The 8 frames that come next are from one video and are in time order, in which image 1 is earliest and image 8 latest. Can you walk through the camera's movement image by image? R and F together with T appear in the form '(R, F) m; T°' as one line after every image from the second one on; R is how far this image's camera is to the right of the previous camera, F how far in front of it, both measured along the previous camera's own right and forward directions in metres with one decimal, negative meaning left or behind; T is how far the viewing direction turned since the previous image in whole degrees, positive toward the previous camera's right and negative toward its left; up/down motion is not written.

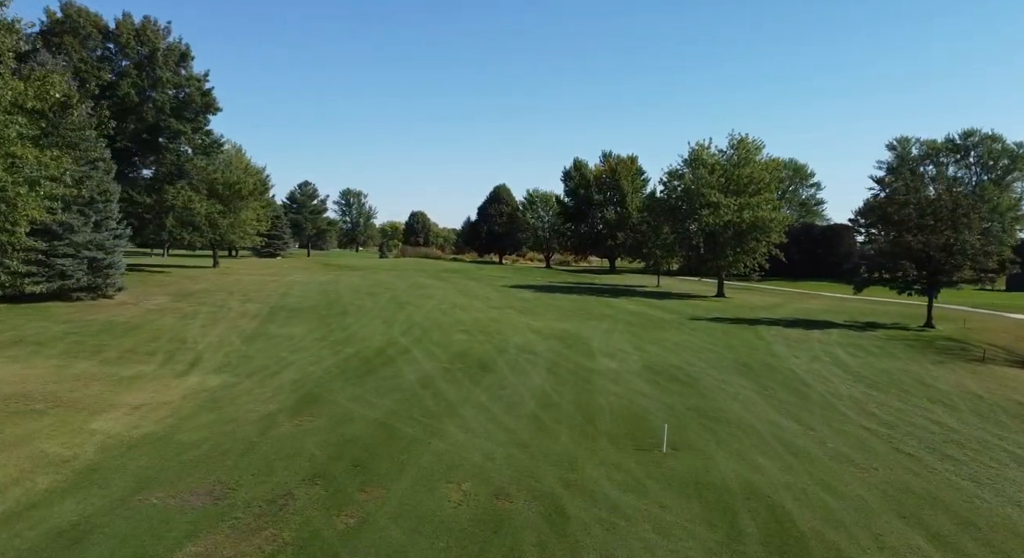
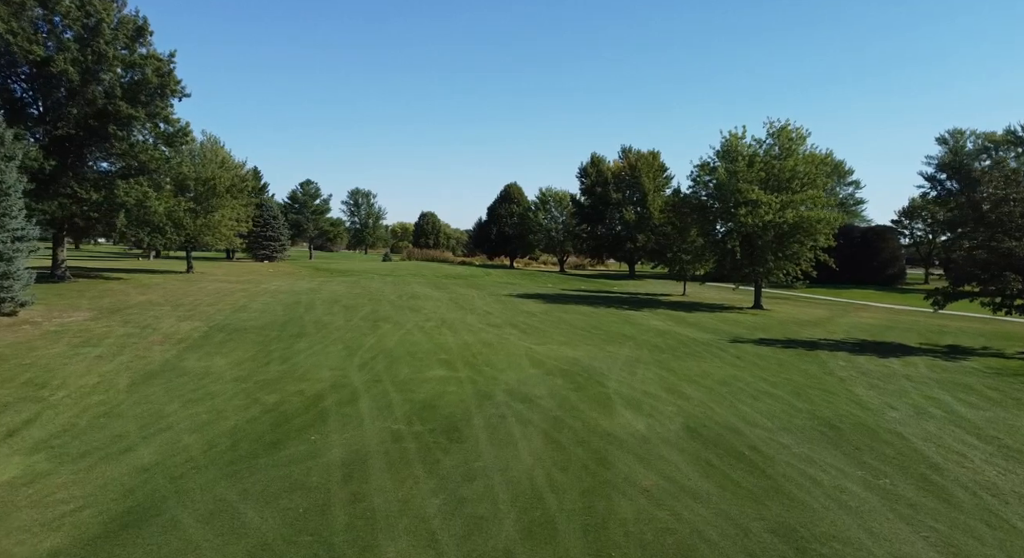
(+0.5, +4.3) m; -1°
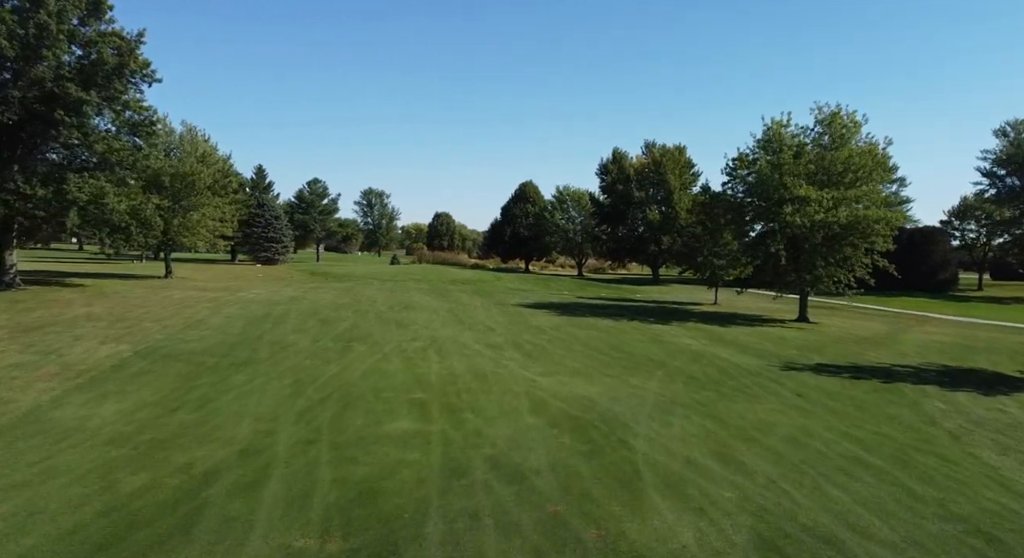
(+0.4, +3.6) m; -2°
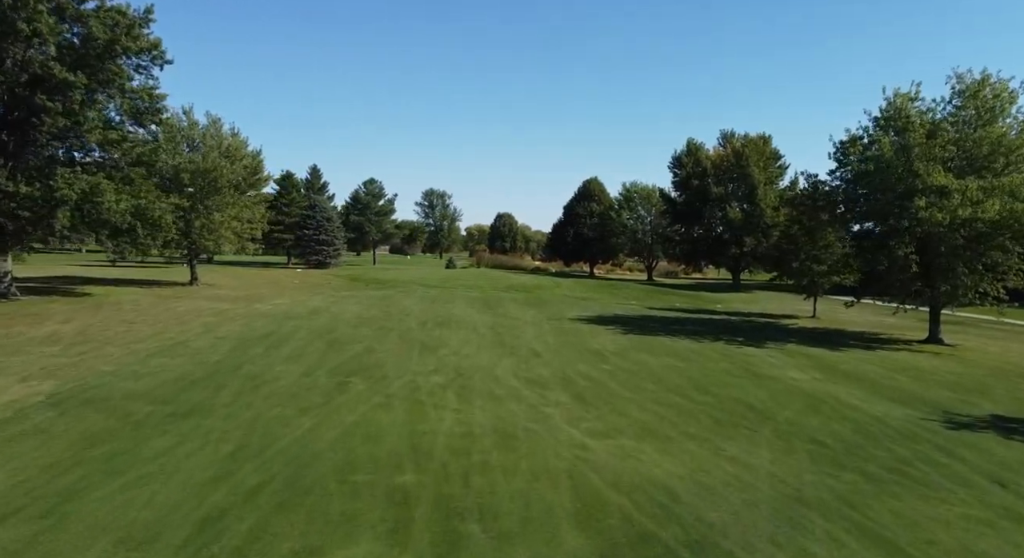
(+0.4, +4.2) m; -6°
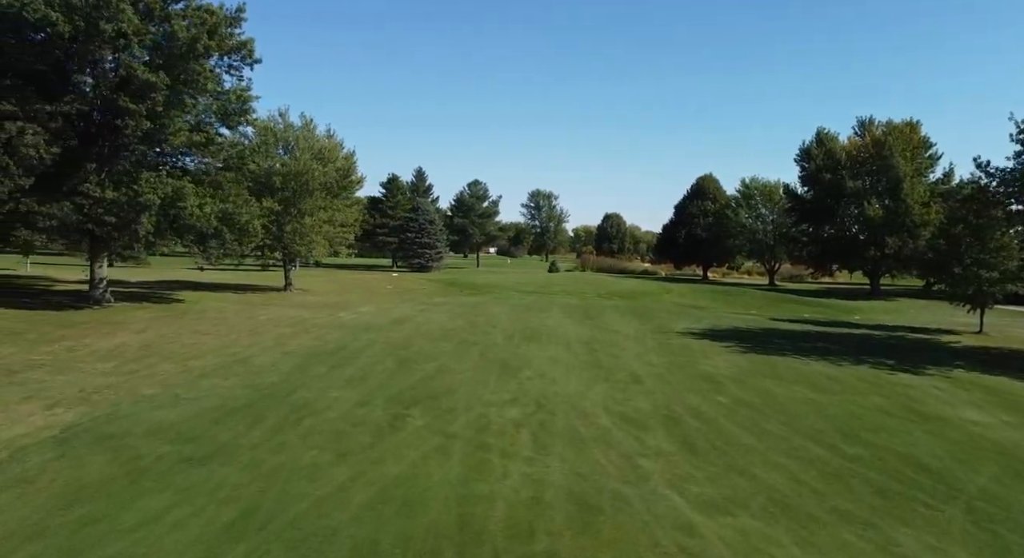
(+0.3, +2.3) m; -9°
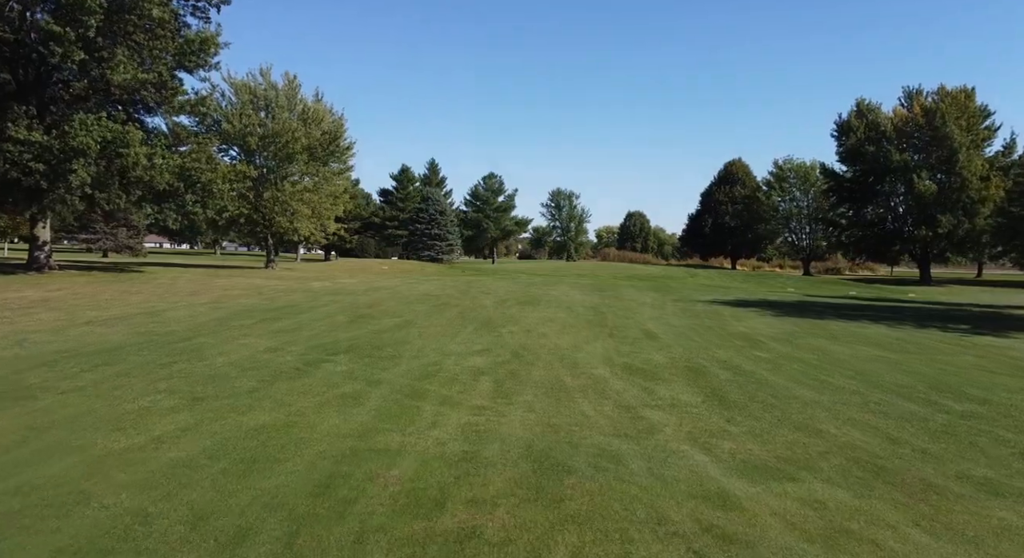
(+0.7, +2.9) m; -2°
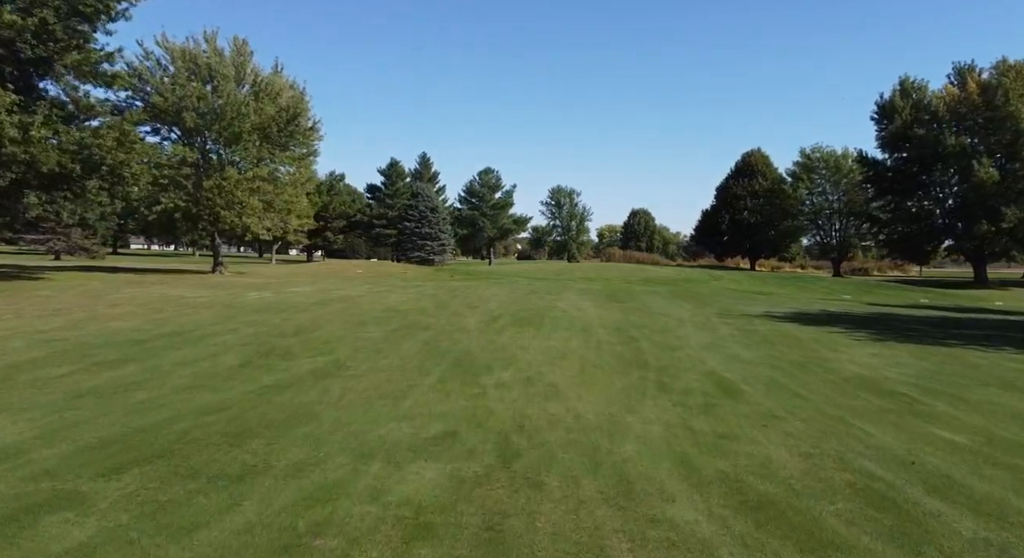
(+0.1, +4.3) m; 0°
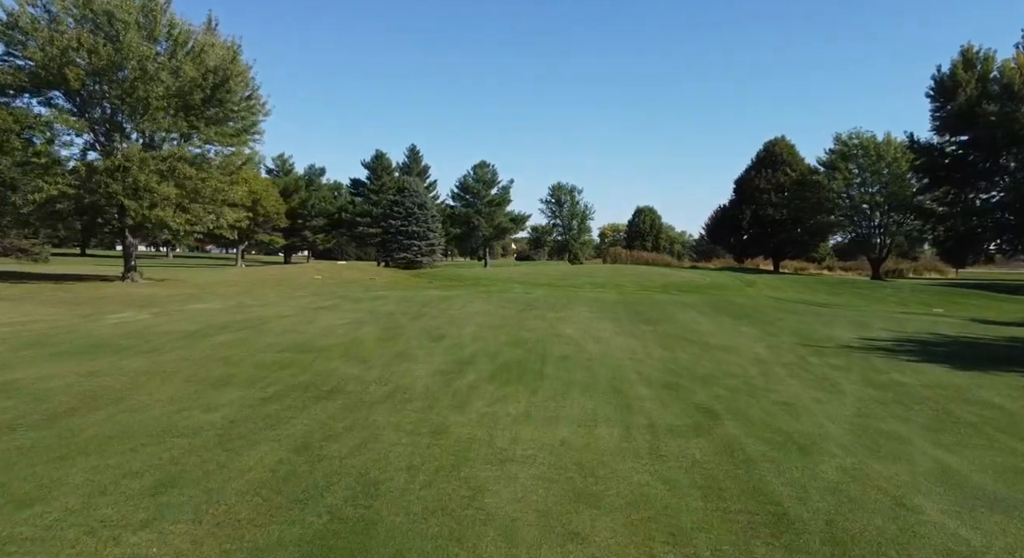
(+0.2, +4.7) m; 0°
